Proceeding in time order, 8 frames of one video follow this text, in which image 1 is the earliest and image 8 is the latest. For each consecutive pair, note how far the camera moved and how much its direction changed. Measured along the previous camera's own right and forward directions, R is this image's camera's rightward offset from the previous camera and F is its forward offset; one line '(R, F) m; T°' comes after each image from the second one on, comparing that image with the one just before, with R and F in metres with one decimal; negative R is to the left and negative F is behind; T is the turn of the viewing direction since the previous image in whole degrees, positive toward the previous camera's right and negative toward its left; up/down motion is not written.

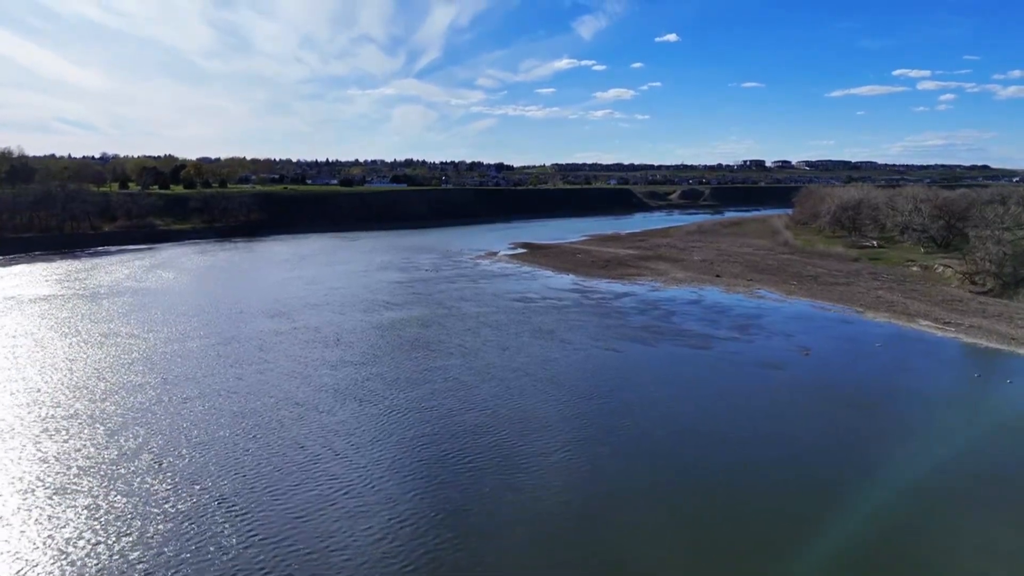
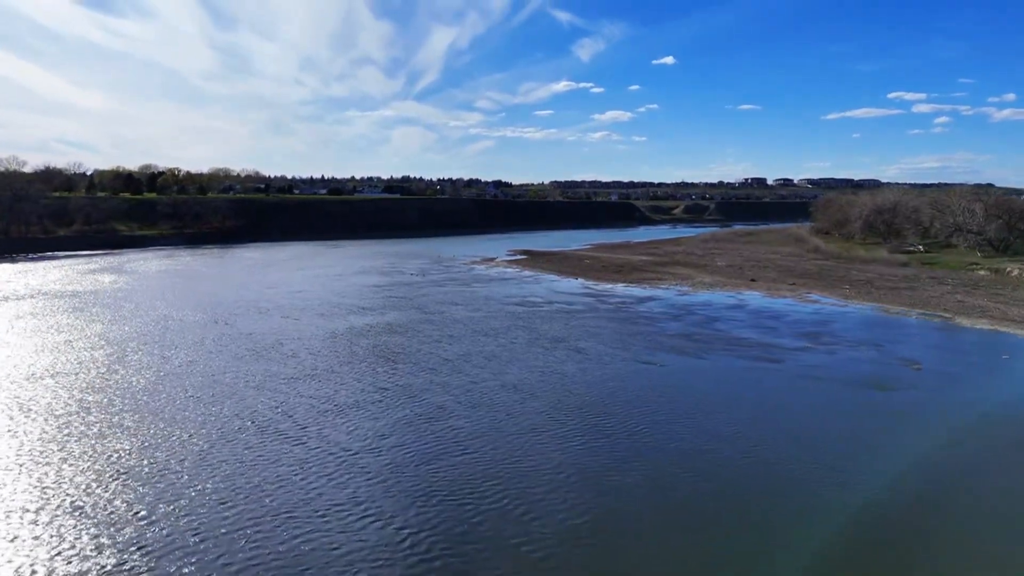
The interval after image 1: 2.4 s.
(0.0, +5.6) m; 0°
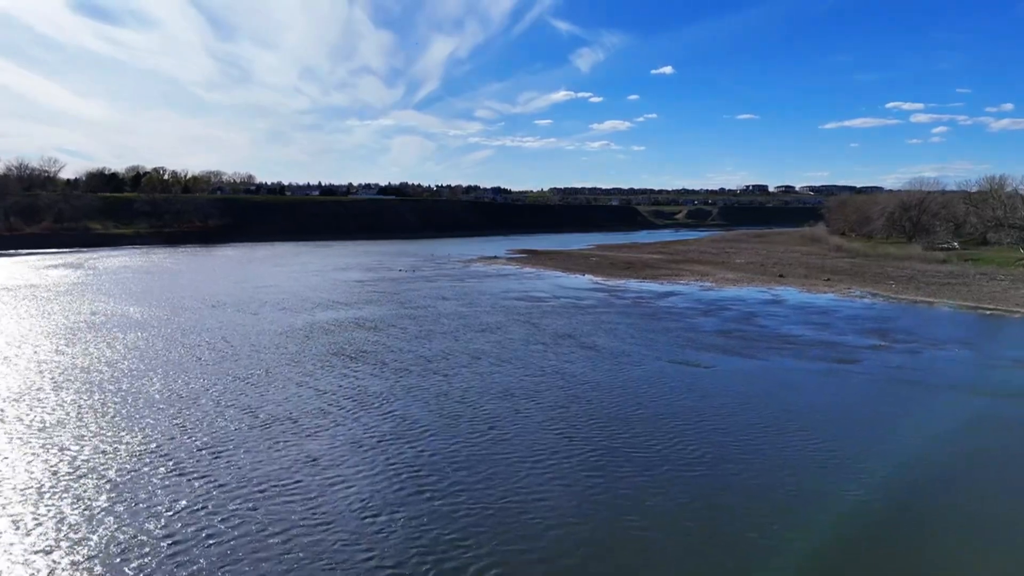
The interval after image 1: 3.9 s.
(0.0, +3.4) m; 0°
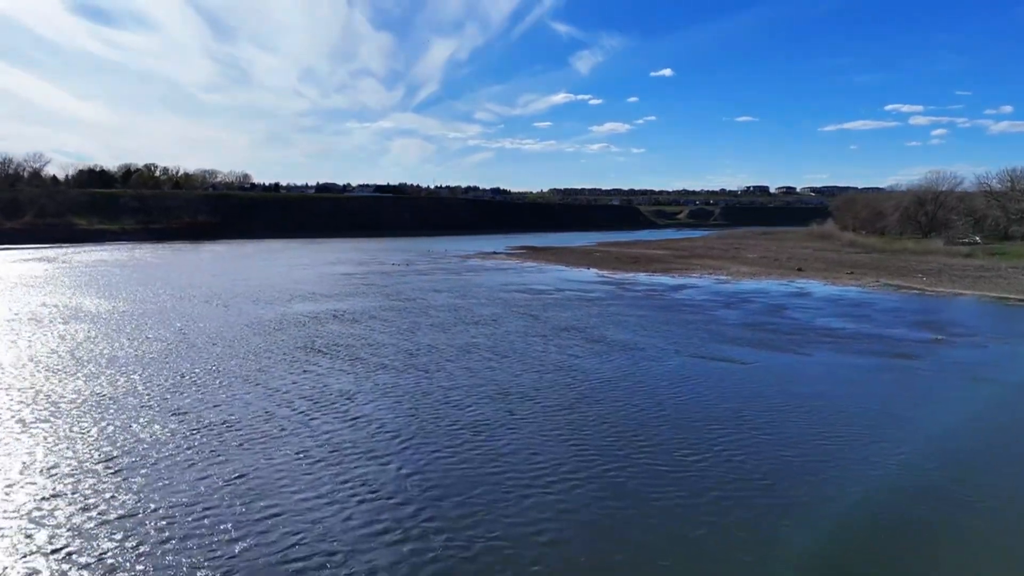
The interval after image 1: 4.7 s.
(0.0, +1.8) m; 0°
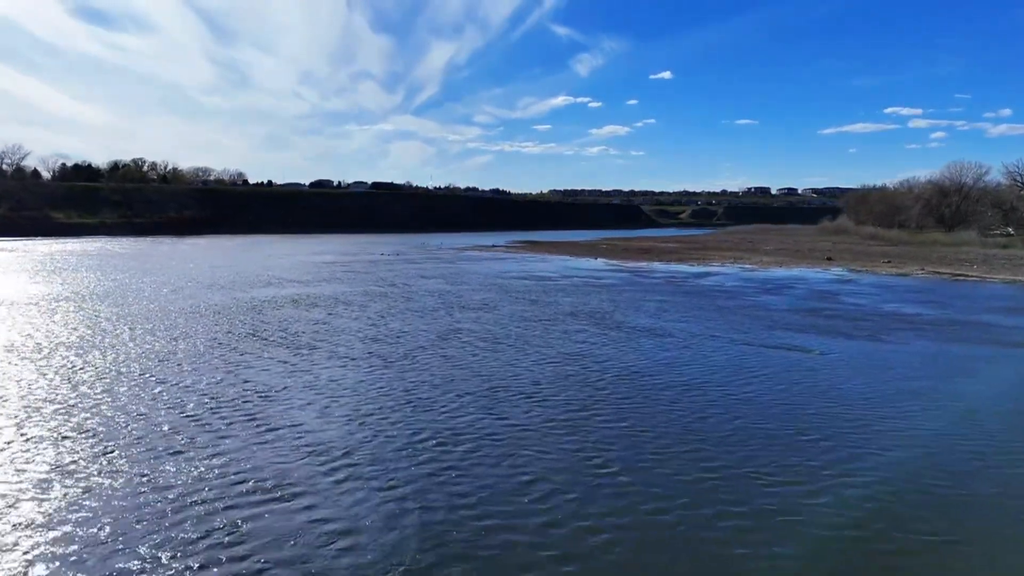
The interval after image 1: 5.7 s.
(0.0, +2.4) m; 0°
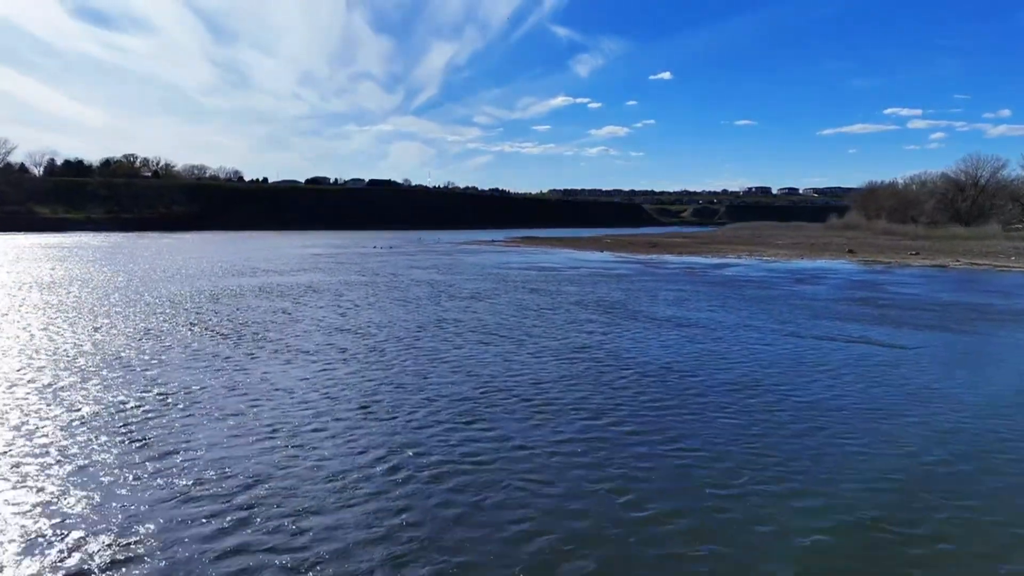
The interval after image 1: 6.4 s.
(0.0, +1.5) m; 0°
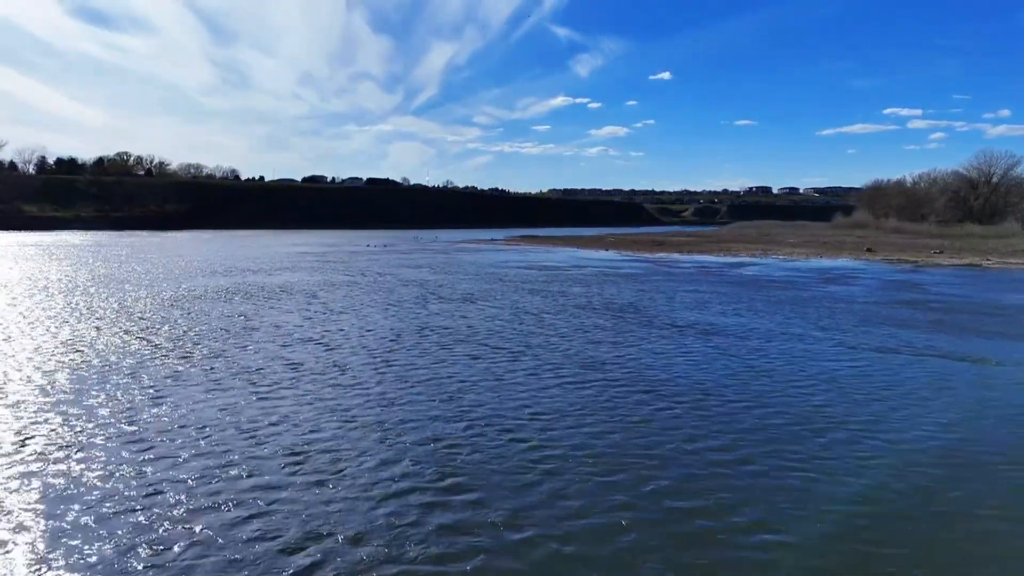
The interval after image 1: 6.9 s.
(0.0, +1.2) m; 0°
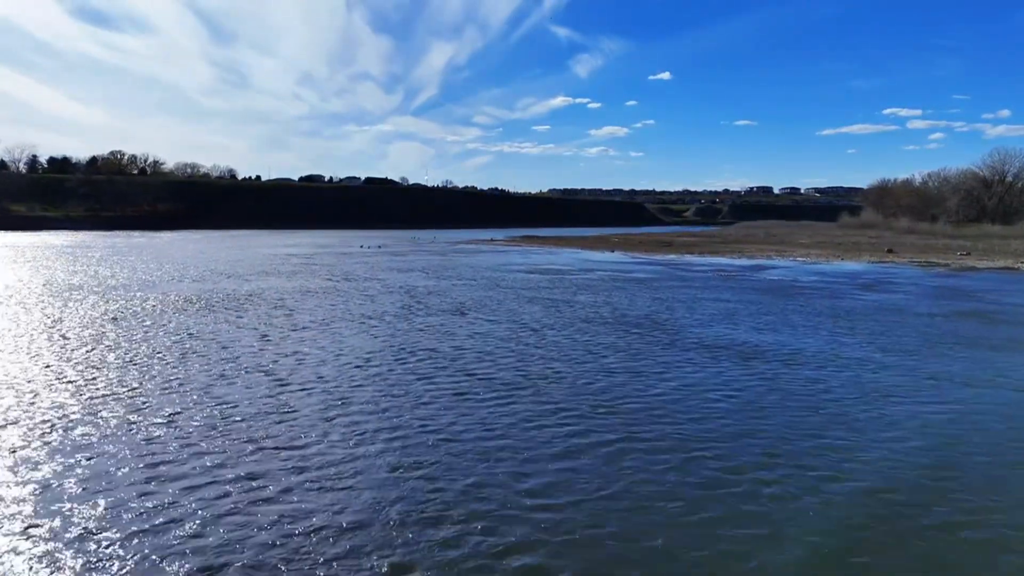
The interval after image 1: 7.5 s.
(0.0, +1.1) m; 0°
